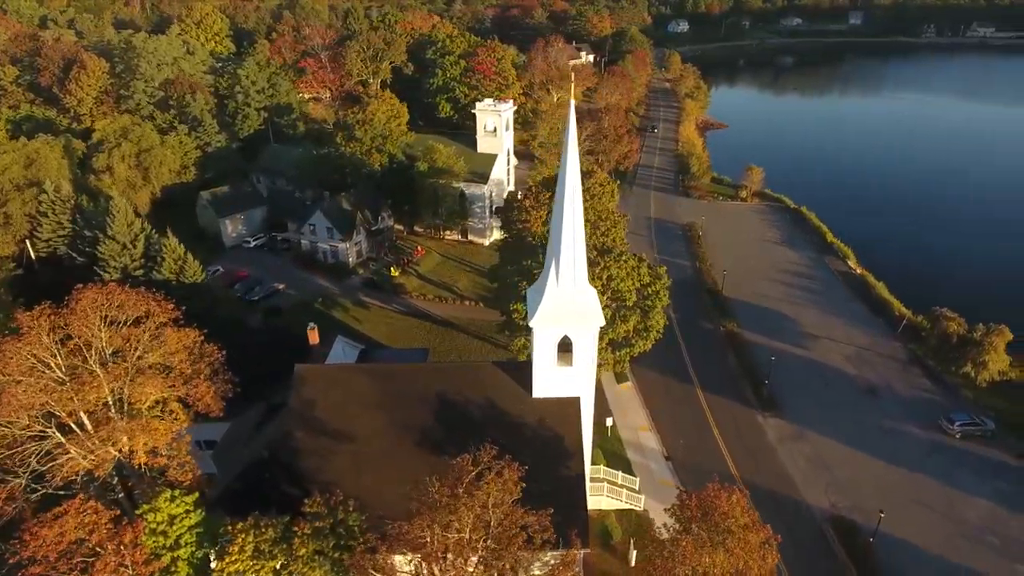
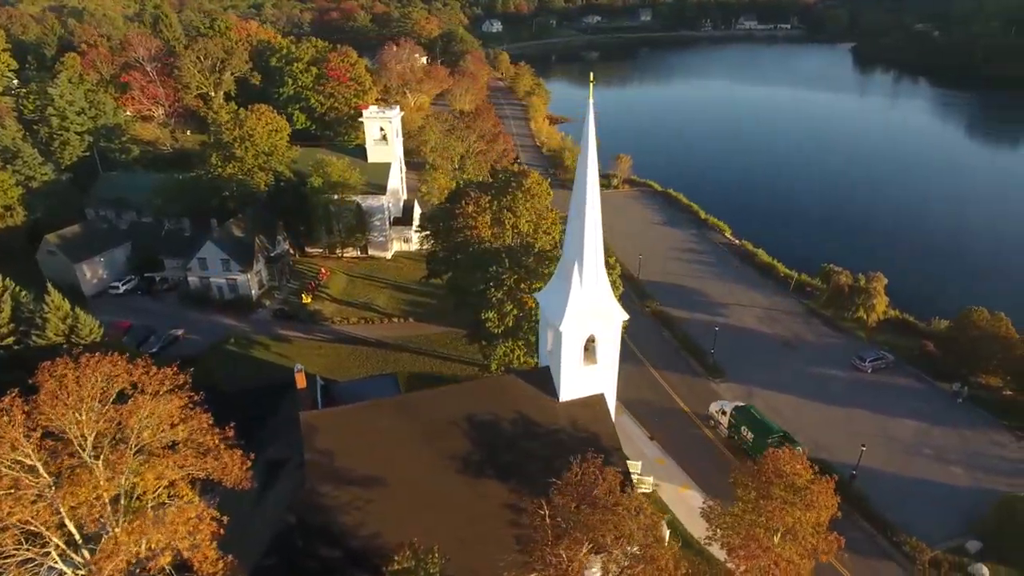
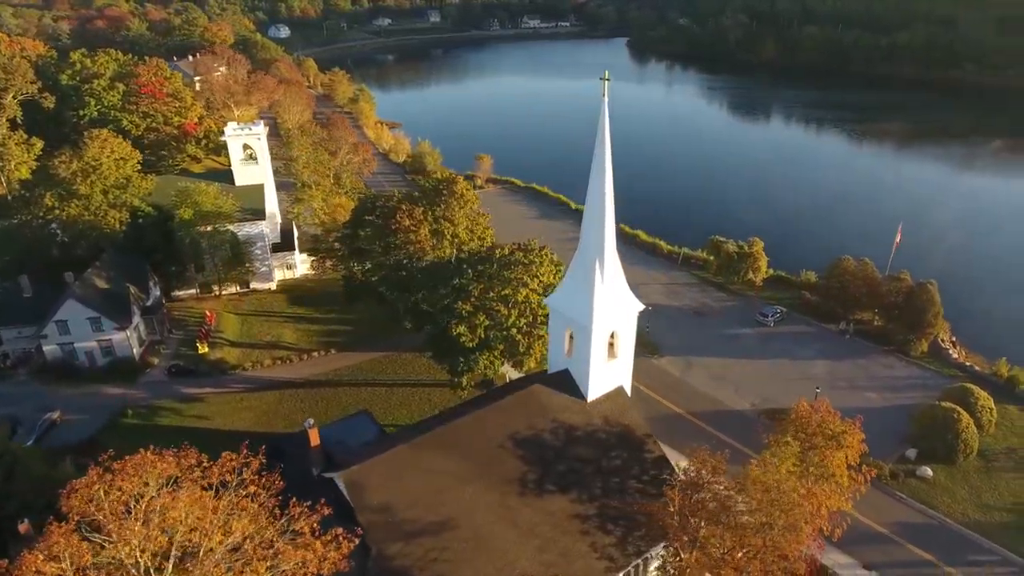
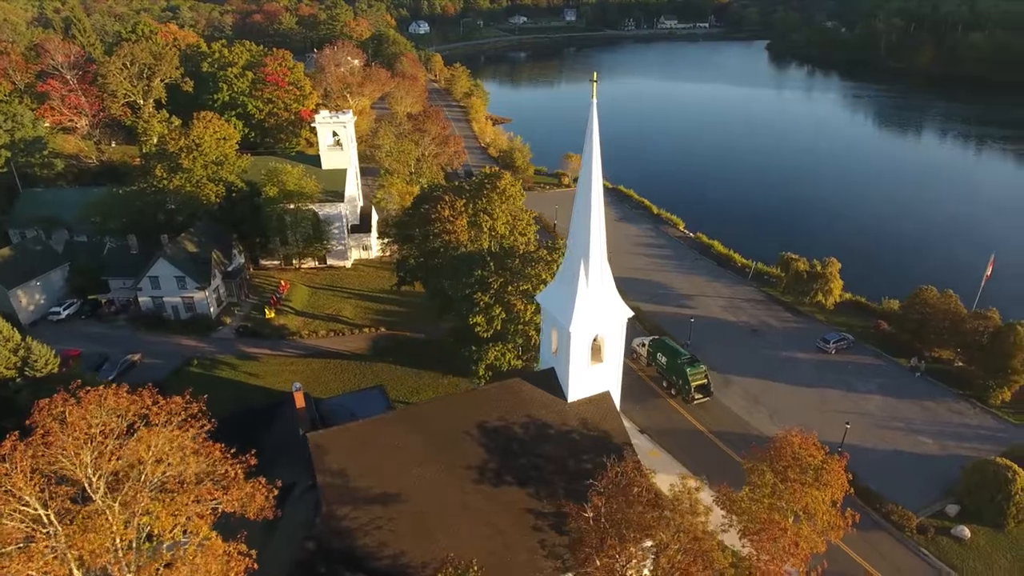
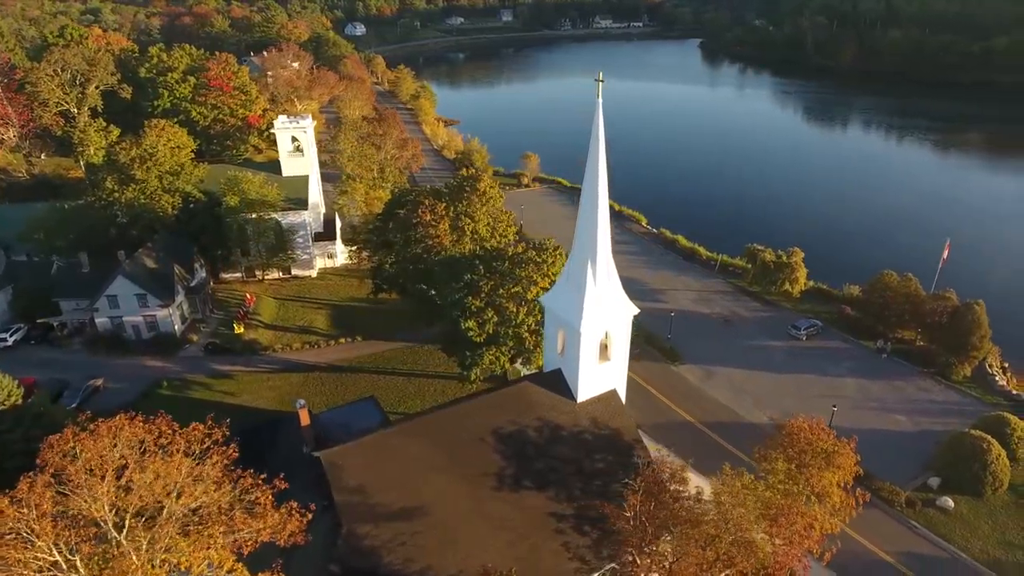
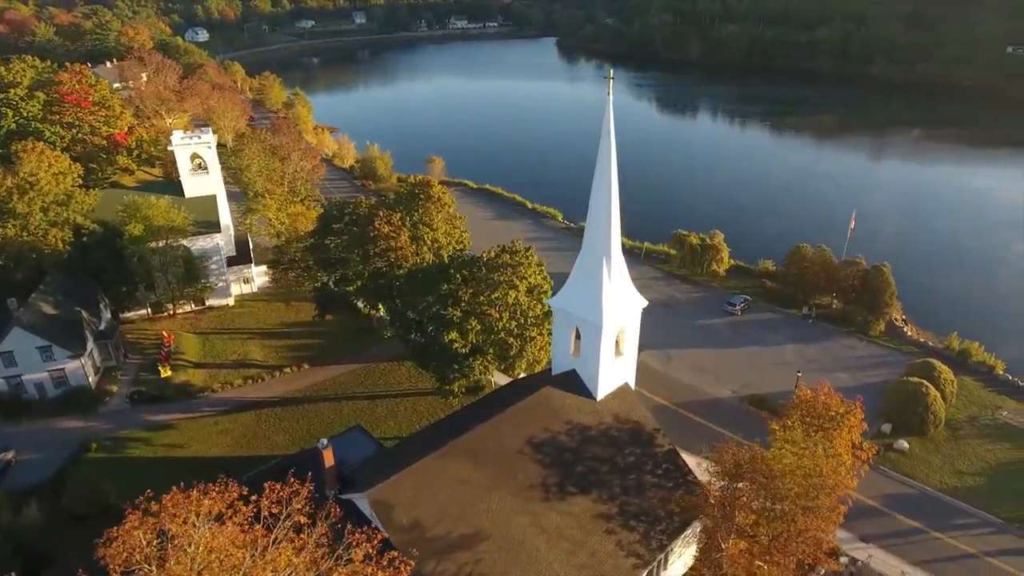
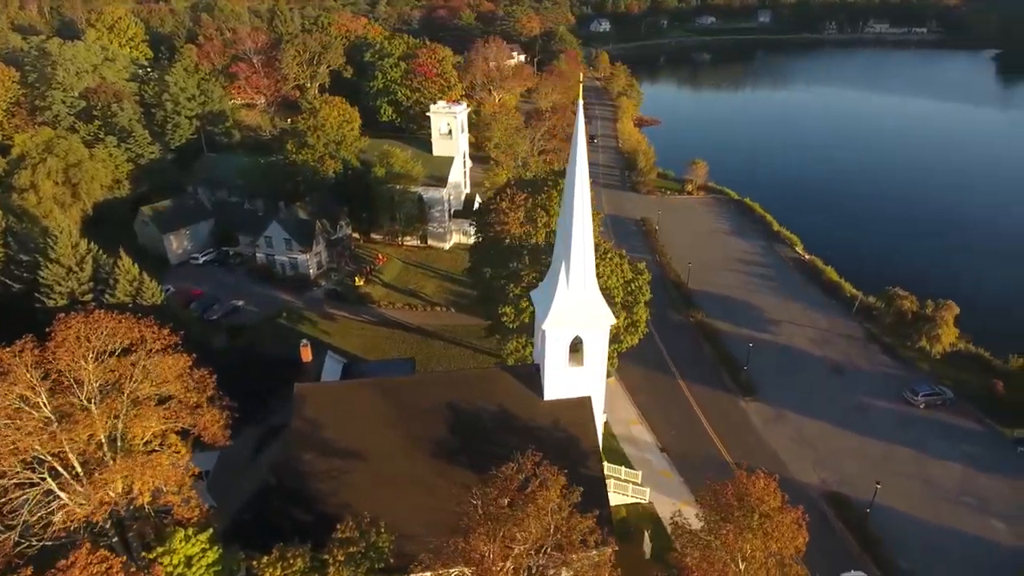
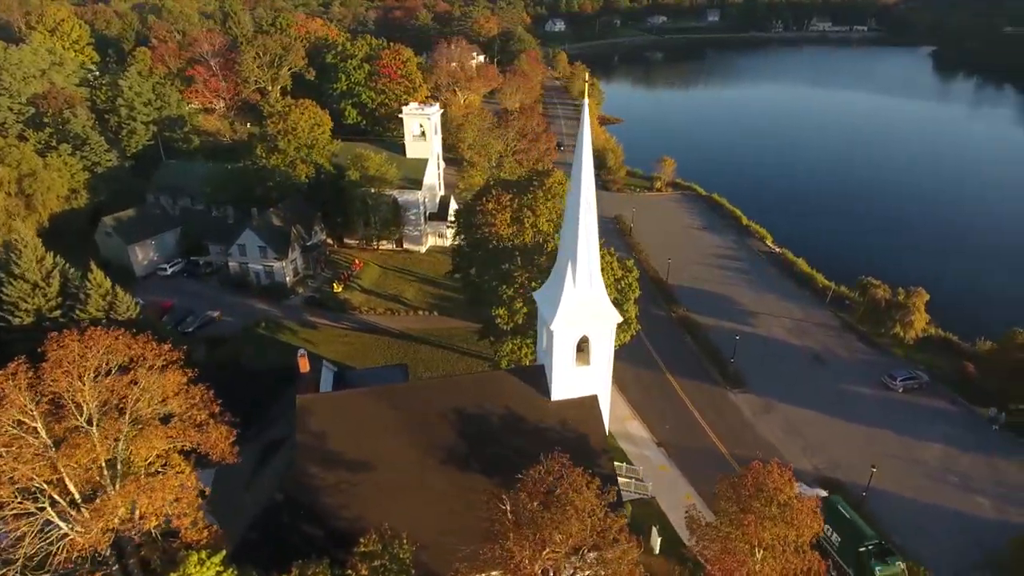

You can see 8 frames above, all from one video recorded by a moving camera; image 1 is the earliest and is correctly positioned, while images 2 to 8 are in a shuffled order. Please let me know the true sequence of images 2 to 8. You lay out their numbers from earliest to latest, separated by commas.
7, 8, 2, 4, 5, 3, 6
